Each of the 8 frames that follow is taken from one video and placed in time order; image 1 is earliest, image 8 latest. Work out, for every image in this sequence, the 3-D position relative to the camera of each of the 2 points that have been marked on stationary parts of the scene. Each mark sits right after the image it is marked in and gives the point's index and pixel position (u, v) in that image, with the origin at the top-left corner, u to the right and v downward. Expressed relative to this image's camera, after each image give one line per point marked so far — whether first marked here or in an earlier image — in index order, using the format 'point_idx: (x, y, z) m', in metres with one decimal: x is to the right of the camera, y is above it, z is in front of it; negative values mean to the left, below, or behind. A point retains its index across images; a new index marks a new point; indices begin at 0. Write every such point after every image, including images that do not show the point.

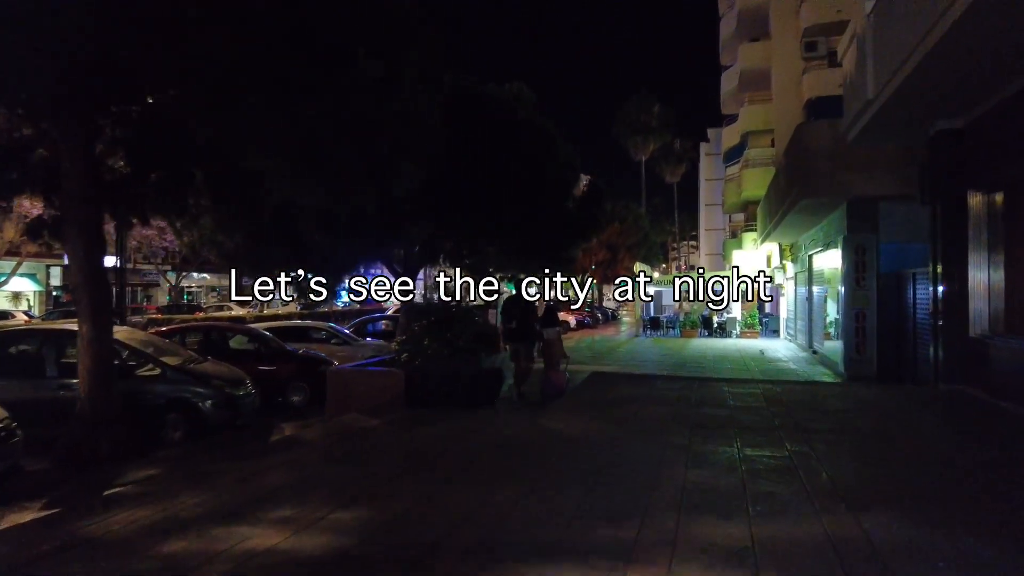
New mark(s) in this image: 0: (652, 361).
0: (+4.0, -2.1, +18.7) m
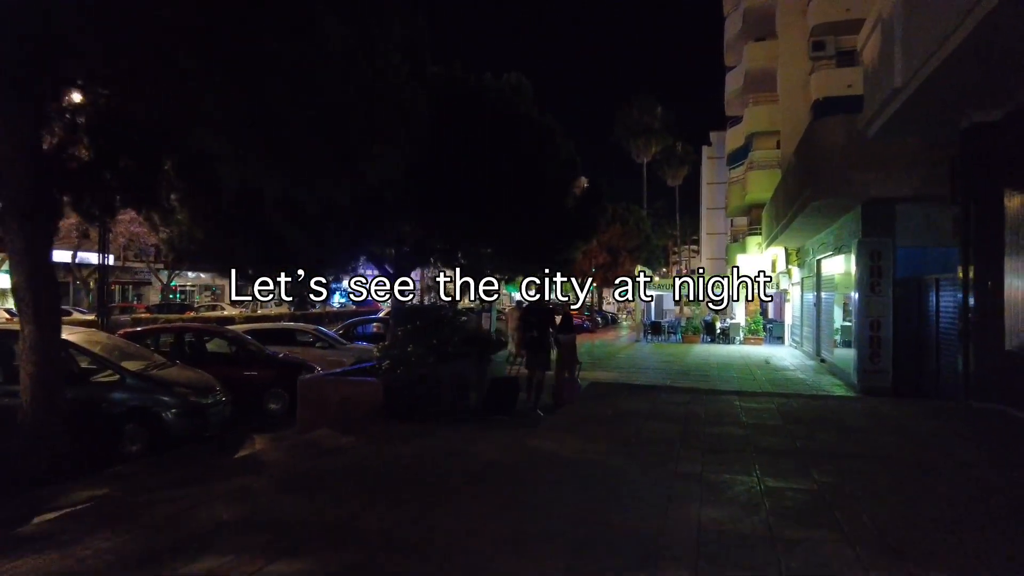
0: (+3.9, -2.2, +17.9) m
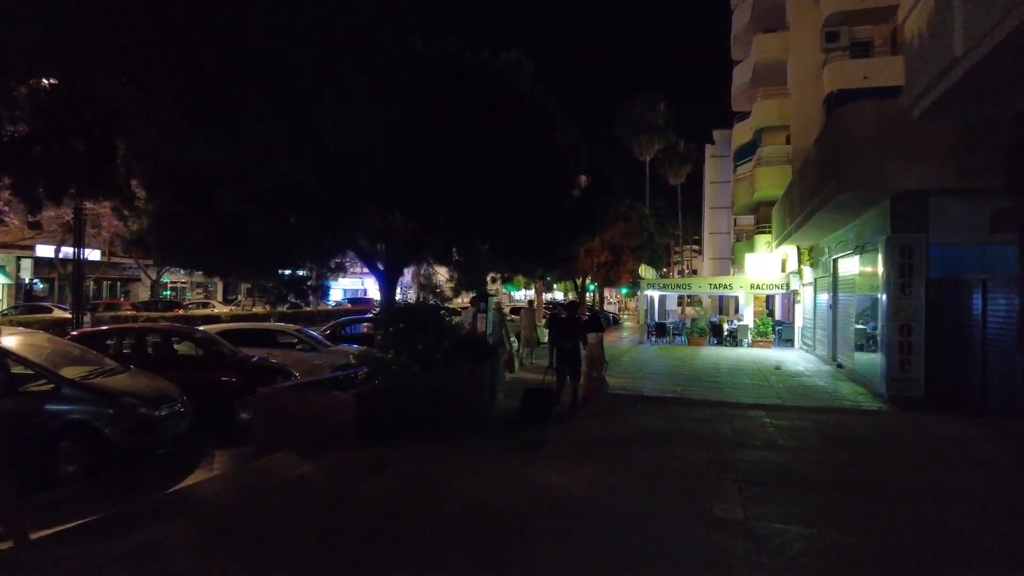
0: (+3.8, -2.2, +16.8) m
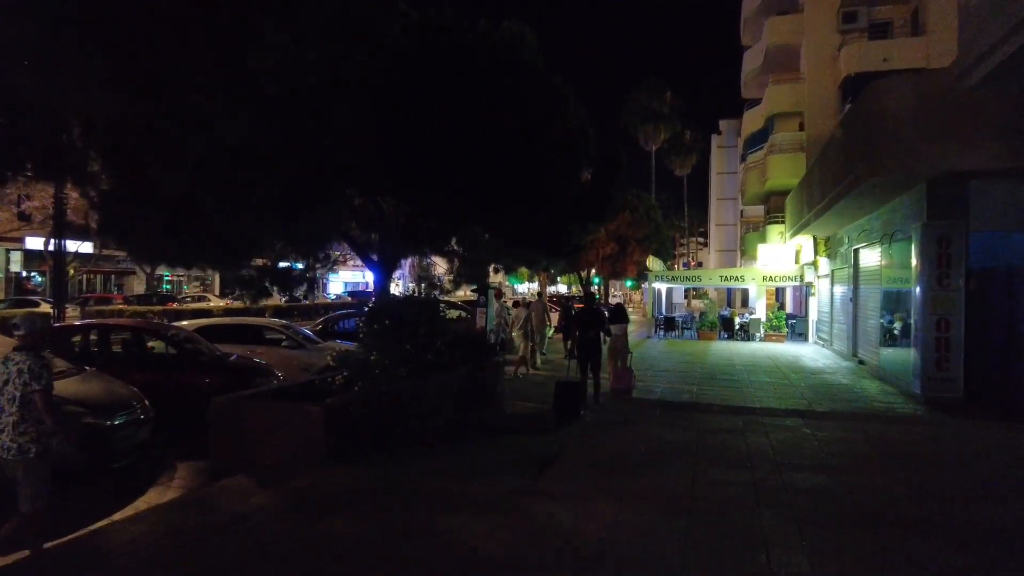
0: (+3.9, -2.0, +15.9) m
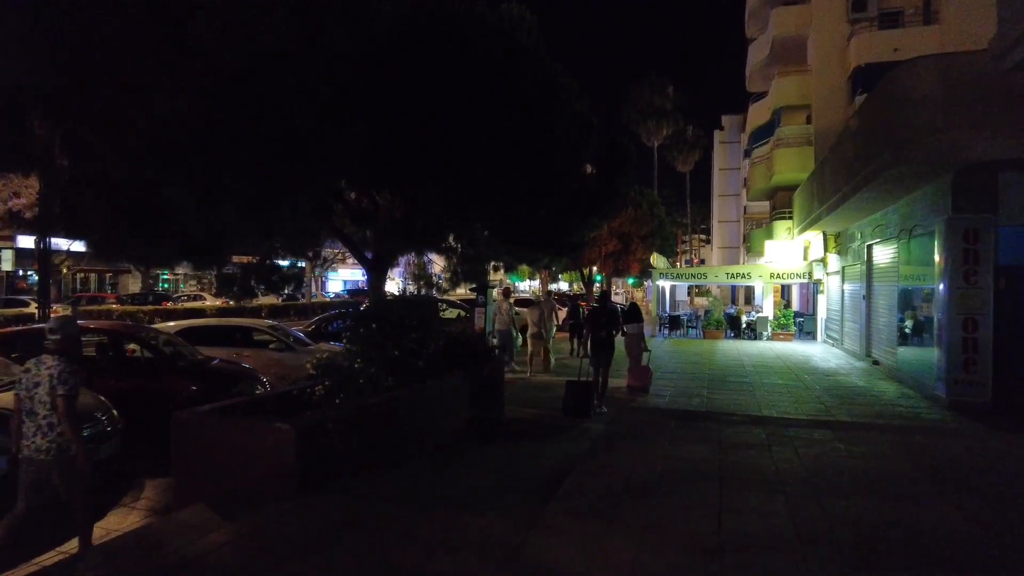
0: (+3.9, -1.9, +15.3) m
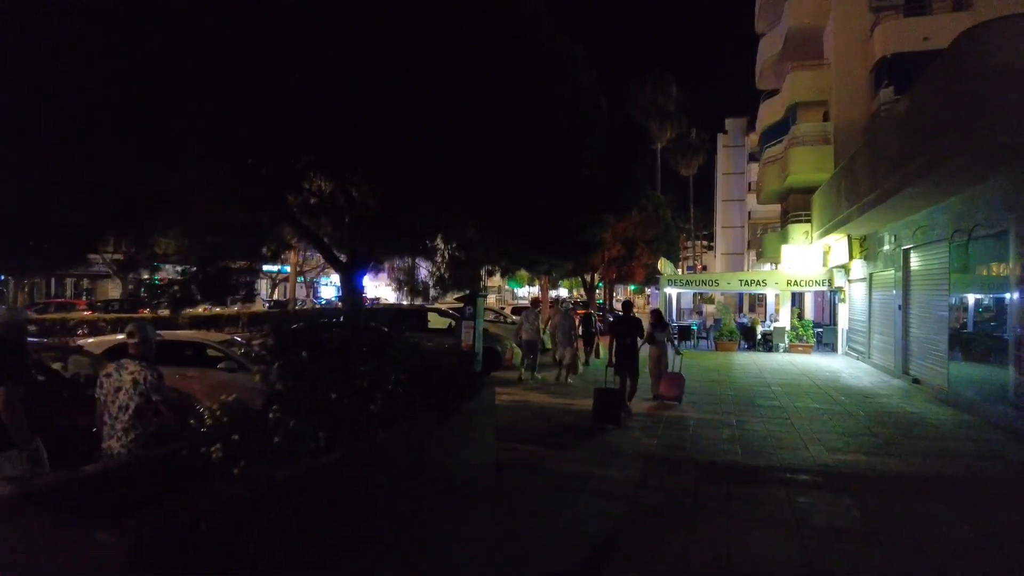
0: (+3.8, -2.1, +13.5) m
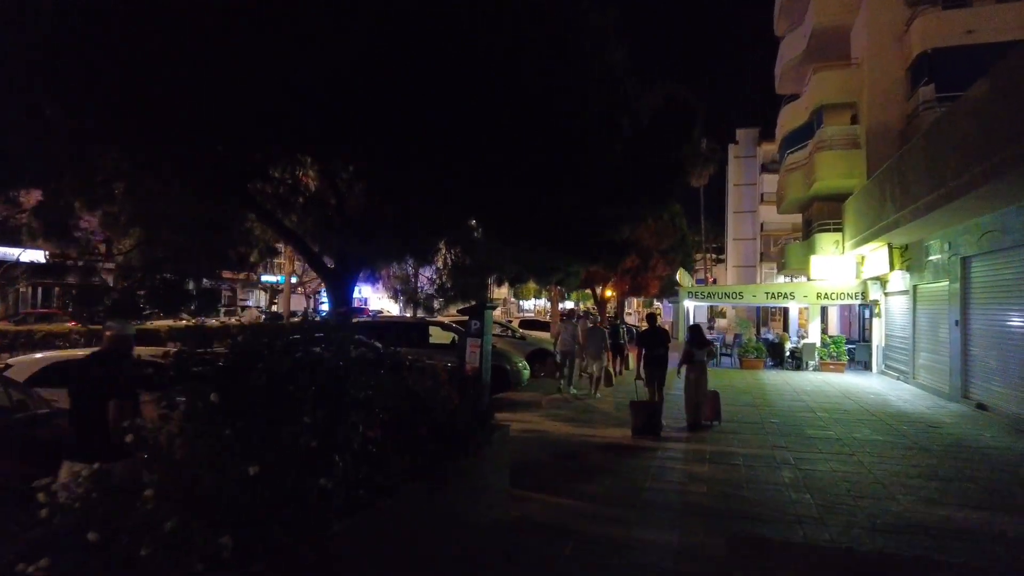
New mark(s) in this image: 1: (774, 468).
0: (+4.0, -2.3, +11.8) m
1: (+3.2, -2.2, +8.2) m
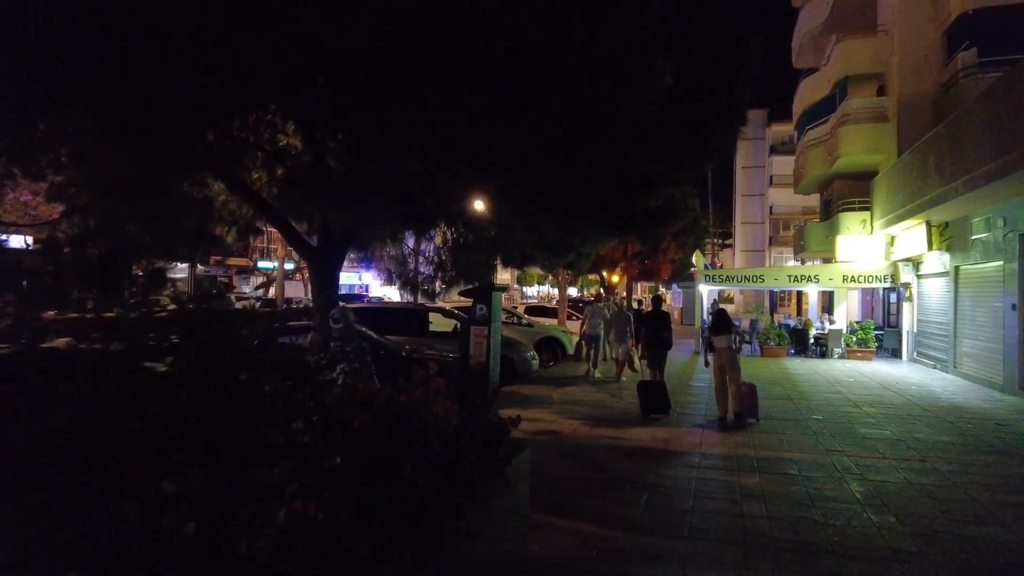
0: (+4.2, -2.0, +10.5) m
1: (+3.4, -2.0, +6.8) m
